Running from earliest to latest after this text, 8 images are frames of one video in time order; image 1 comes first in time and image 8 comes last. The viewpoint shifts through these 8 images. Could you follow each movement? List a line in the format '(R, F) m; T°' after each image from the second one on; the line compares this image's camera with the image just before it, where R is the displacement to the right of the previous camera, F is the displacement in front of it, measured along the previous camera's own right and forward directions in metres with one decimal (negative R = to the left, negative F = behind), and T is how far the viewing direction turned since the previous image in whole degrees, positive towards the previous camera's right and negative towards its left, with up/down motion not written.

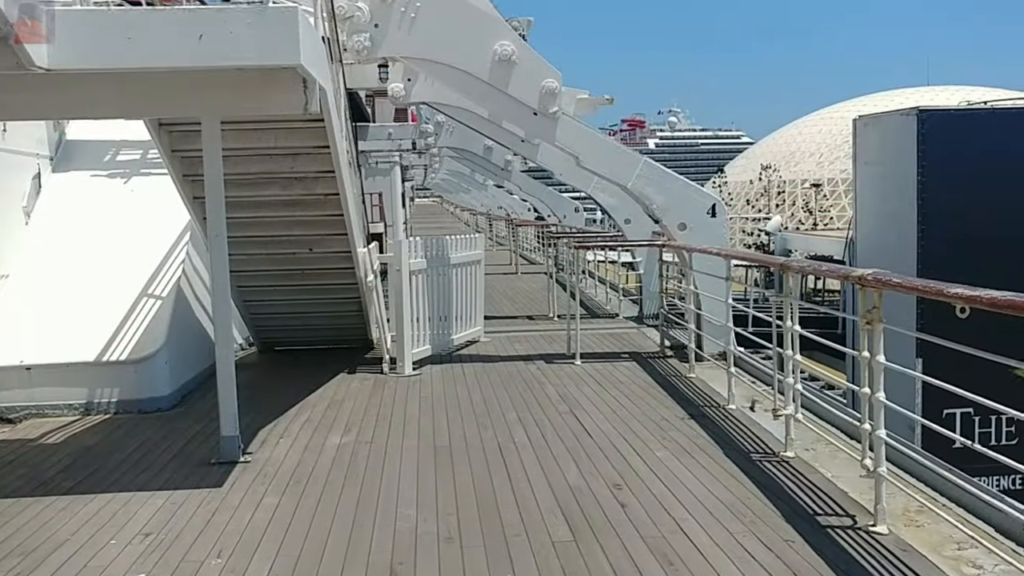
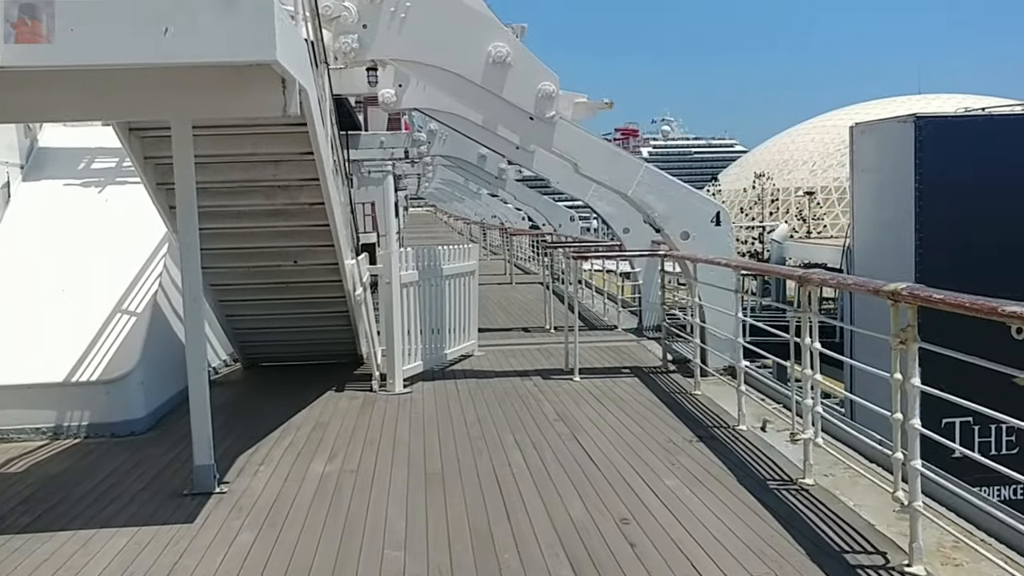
(0.0, +0.4) m; 0°
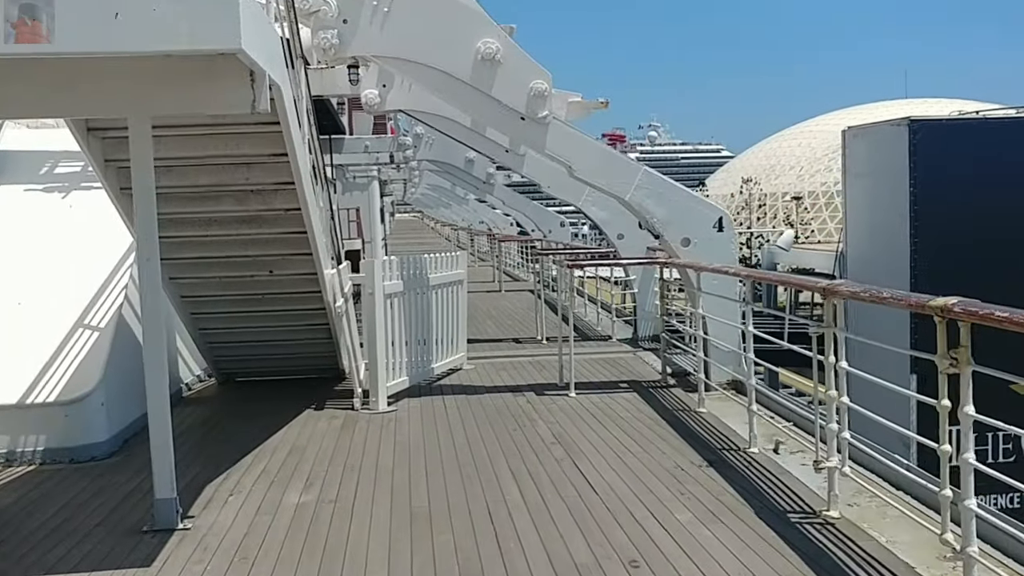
(0.0, +0.5) m; +1°
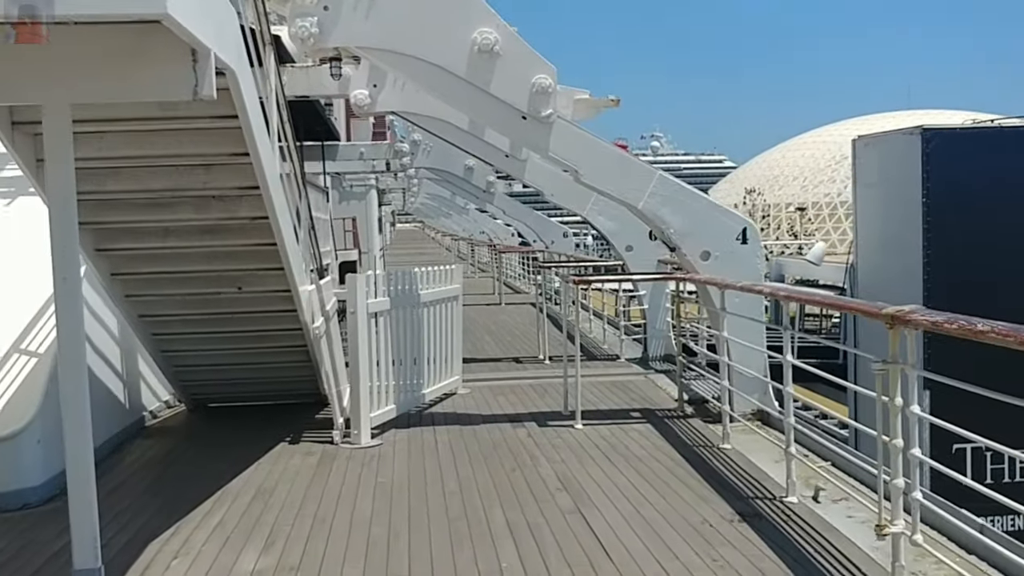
(0.0, +0.8) m; 0°
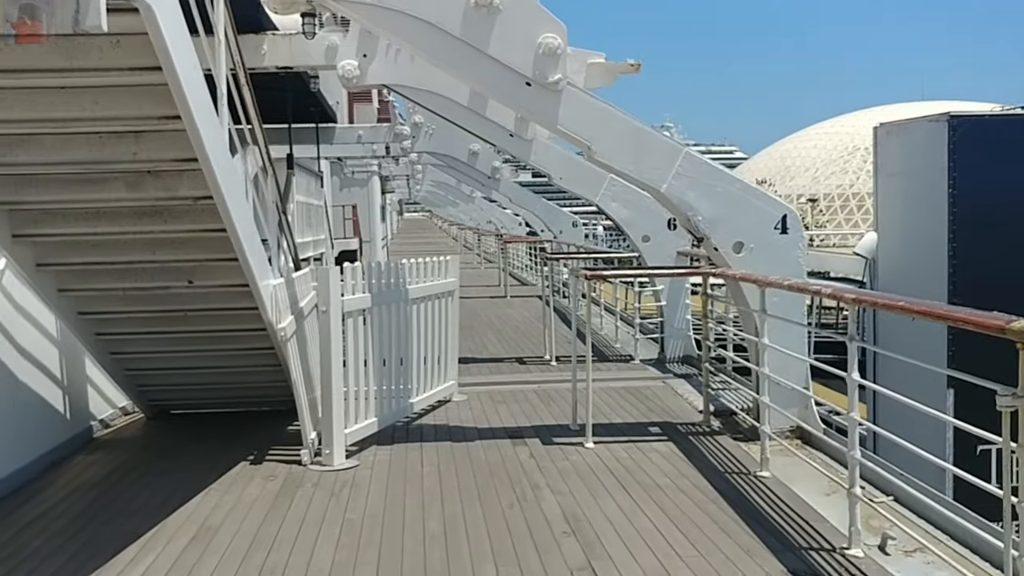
(0.0, +1.0) m; 0°
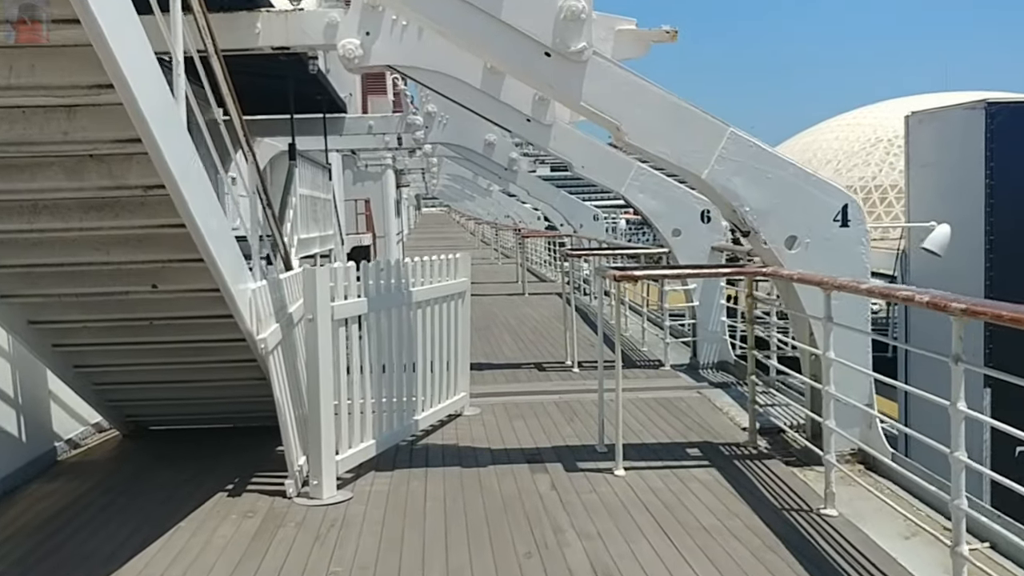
(0.0, +0.8) m; -1°
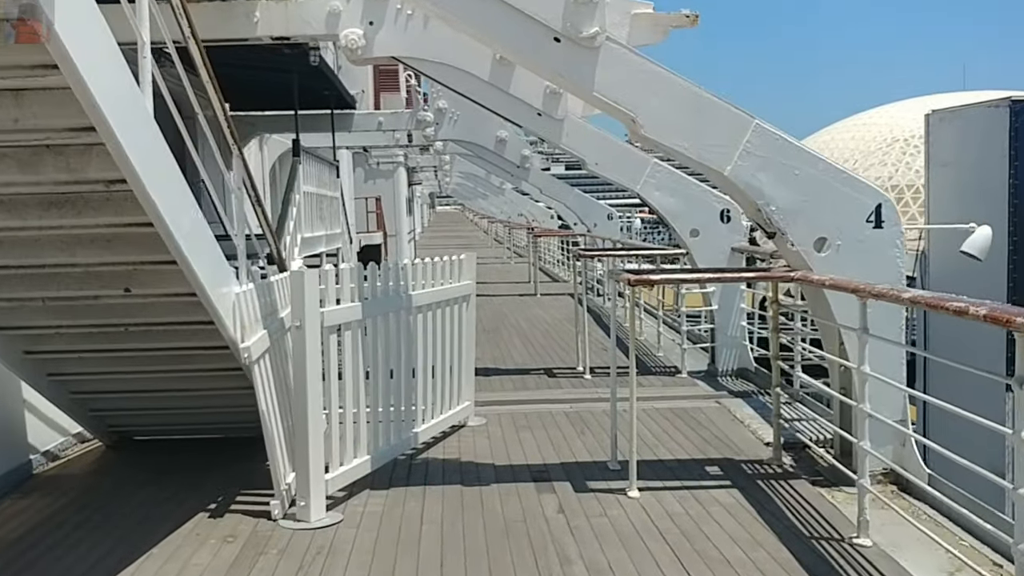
(0.0, +0.4) m; -1°
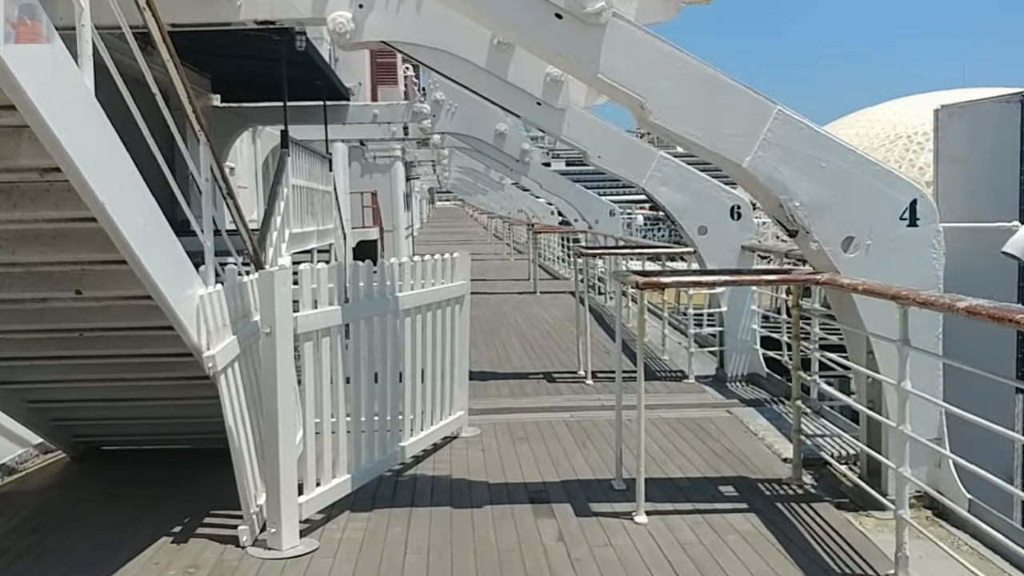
(0.0, +0.4) m; 0°
